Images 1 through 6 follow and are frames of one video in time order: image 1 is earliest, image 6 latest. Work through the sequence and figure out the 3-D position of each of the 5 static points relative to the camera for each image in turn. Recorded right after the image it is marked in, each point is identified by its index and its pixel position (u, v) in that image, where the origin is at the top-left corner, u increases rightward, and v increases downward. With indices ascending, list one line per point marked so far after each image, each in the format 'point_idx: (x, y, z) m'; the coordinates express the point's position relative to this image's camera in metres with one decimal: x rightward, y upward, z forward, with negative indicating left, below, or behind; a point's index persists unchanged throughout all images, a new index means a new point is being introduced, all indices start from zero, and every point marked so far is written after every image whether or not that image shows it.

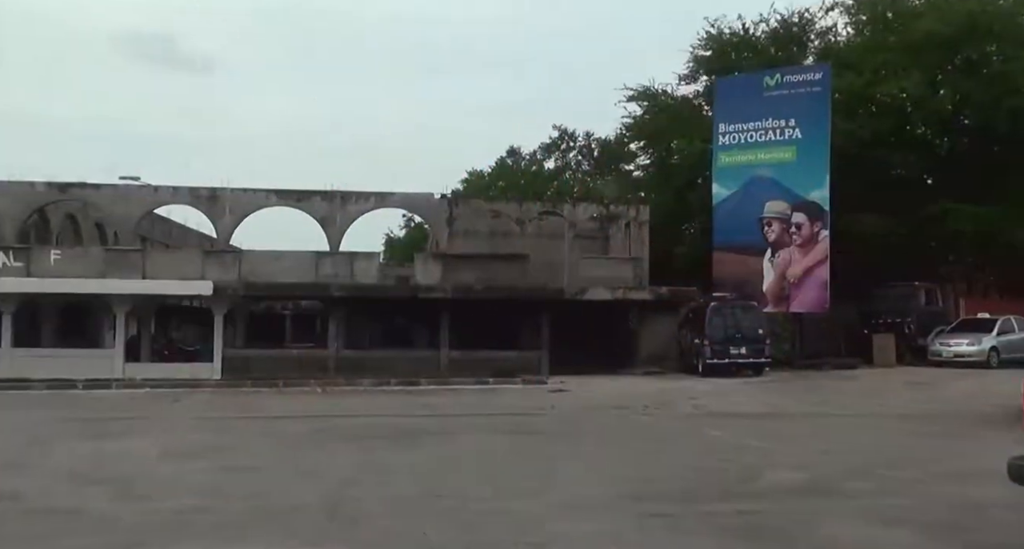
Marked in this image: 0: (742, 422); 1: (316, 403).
0: (+5.2, -3.3, +17.9) m
1: (-4.3, -2.8, +17.4) m
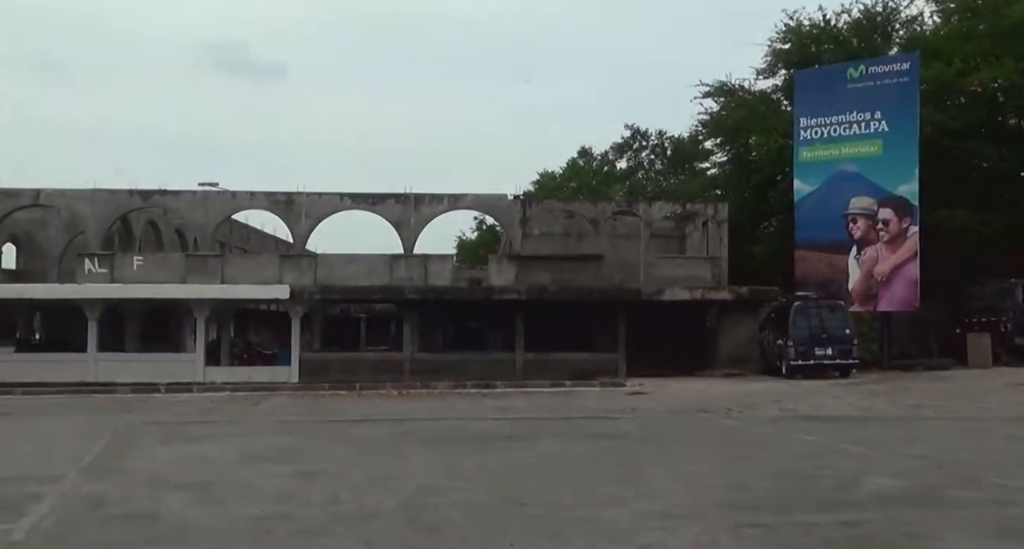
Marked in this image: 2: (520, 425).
0: (+6.9, -3.2, +16.9) m
1: (-2.6, -2.8, +17.1) m
2: (+0.2, -2.7, +14.4) m
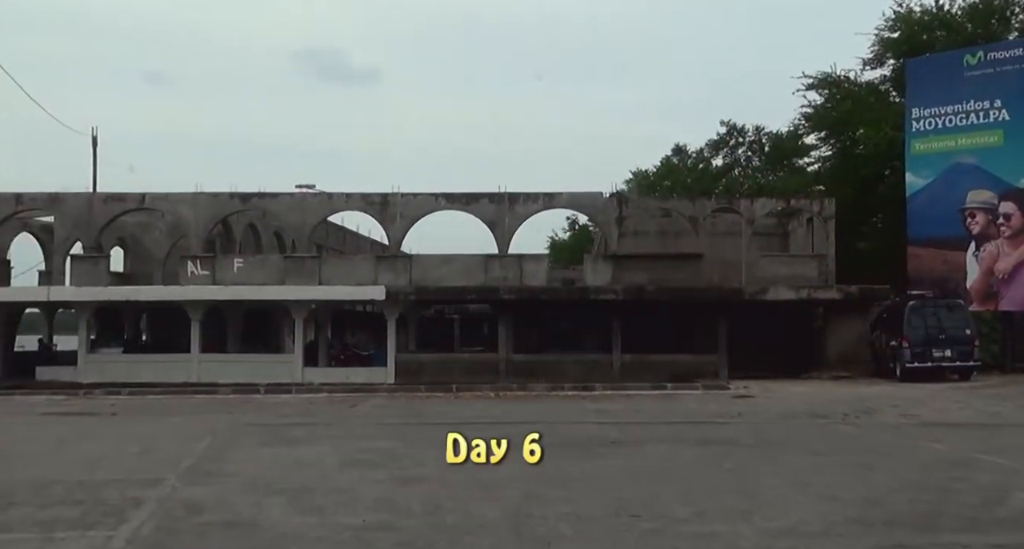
0: (+8.9, -3.1, +15.4) m
1: (-0.5, -2.8, +16.7) m
2: (+1.9, -2.6, +13.7) m
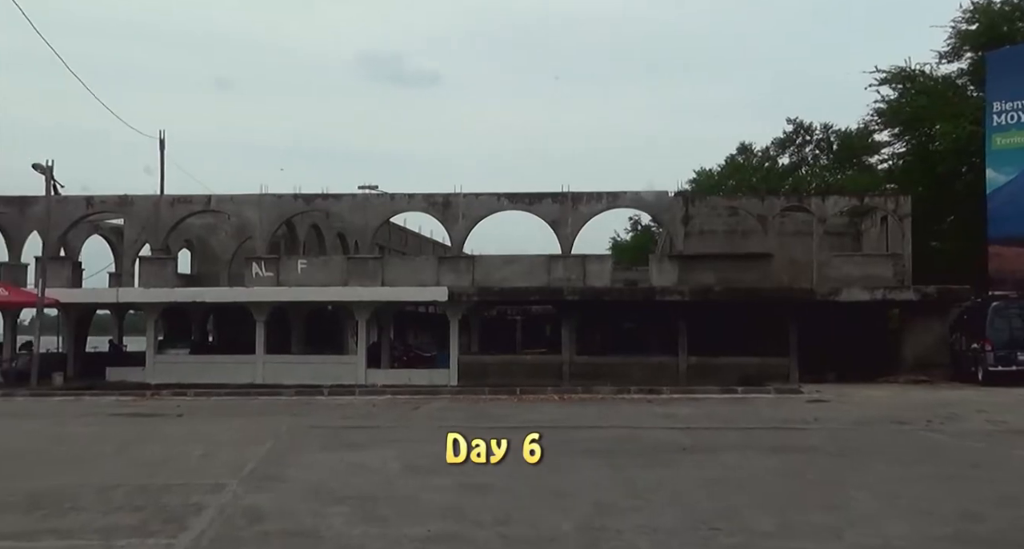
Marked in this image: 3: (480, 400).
0: (+10.1, -3.1, +14.3) m
1: (+0.8, -2.8, +16.3) m
2: (+3.0, -2.6, +13.1) m
3: (-0.8, -3.0, +18.7) m
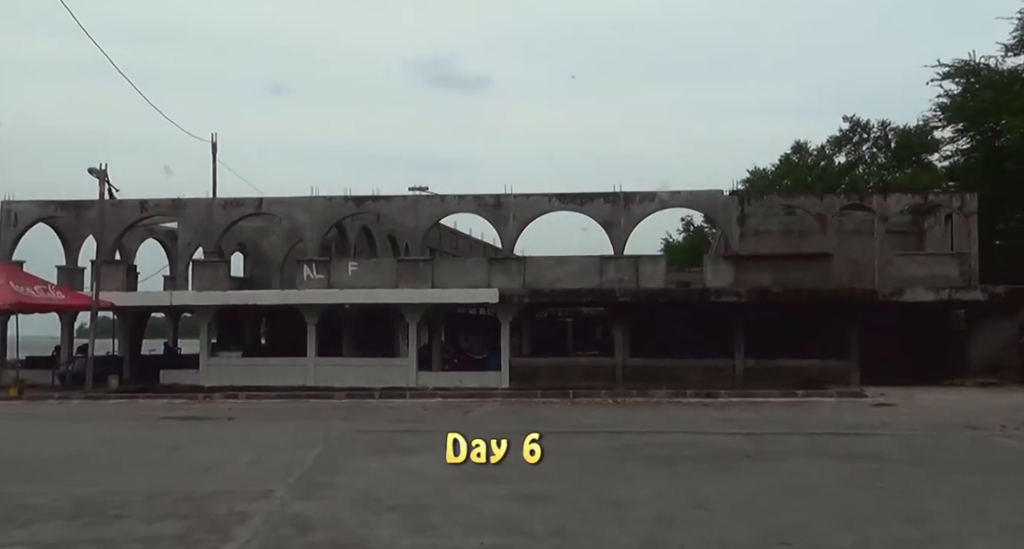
0: (+11.0, -3.0, +13.3) m
1: (+1.9, -2.8, +15.8) m
2: (+3.9, -2.6, +12.6) m
3: (+0.4, -3.0, +18.4) m
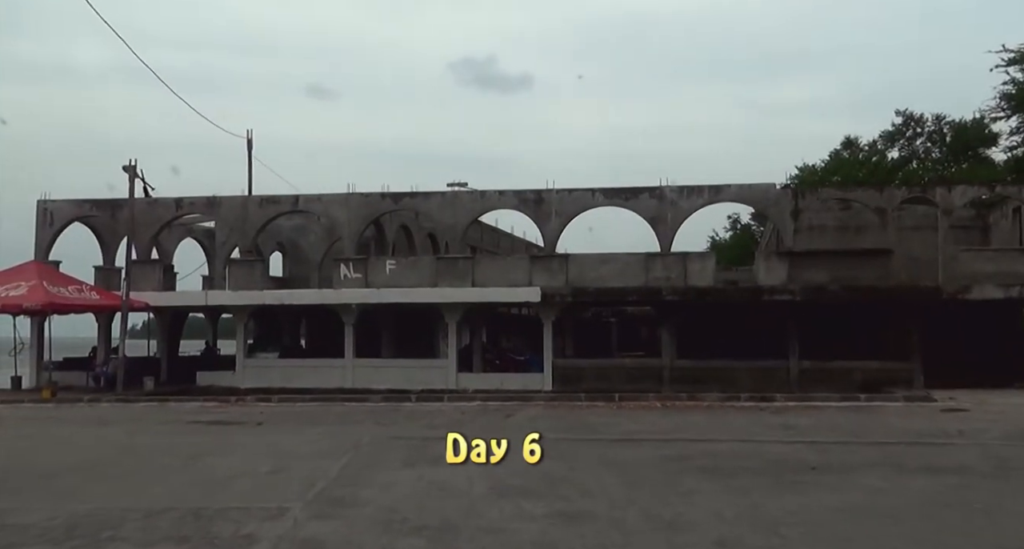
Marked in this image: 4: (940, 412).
0: (+11.6, -2.9, +11.8) m
1: (+2.7, -2.7, +14.9) m
2: (+4.5, -2.5, +11.5) m
3: (+1.3, -2.9, +17.5) m
4: (+8.1, -2.6, +15.0) m
